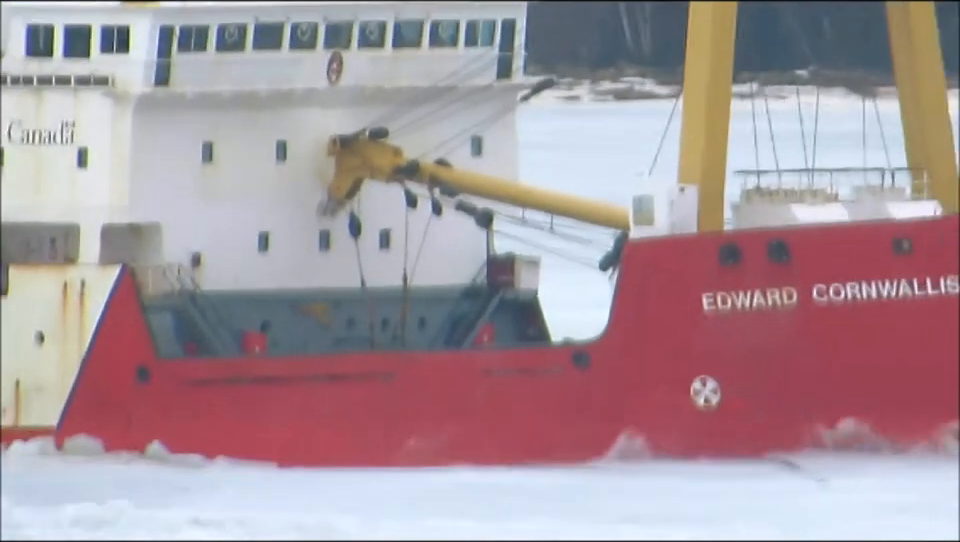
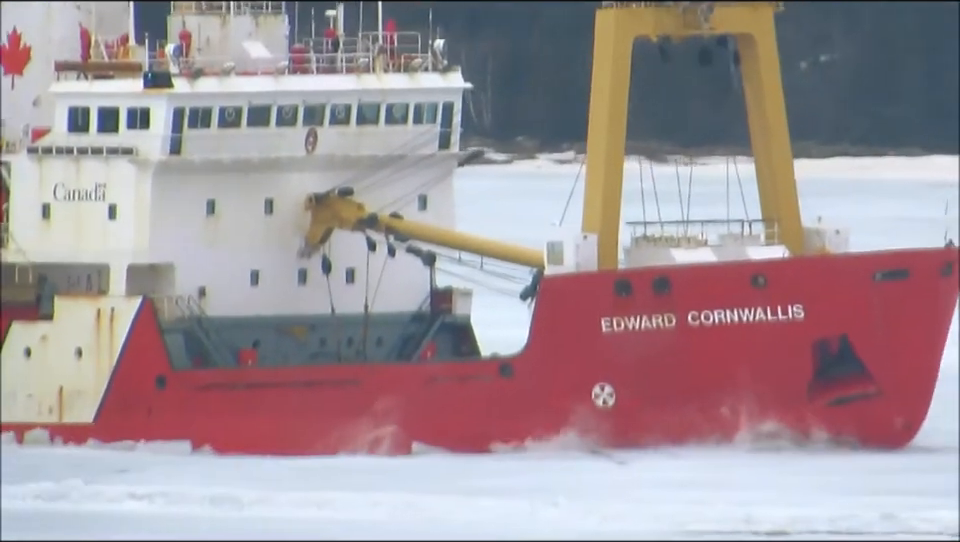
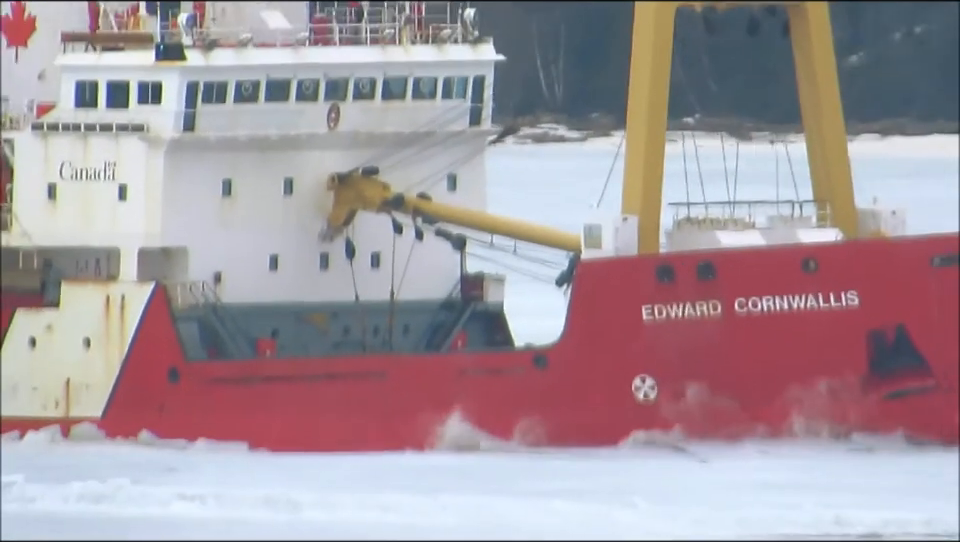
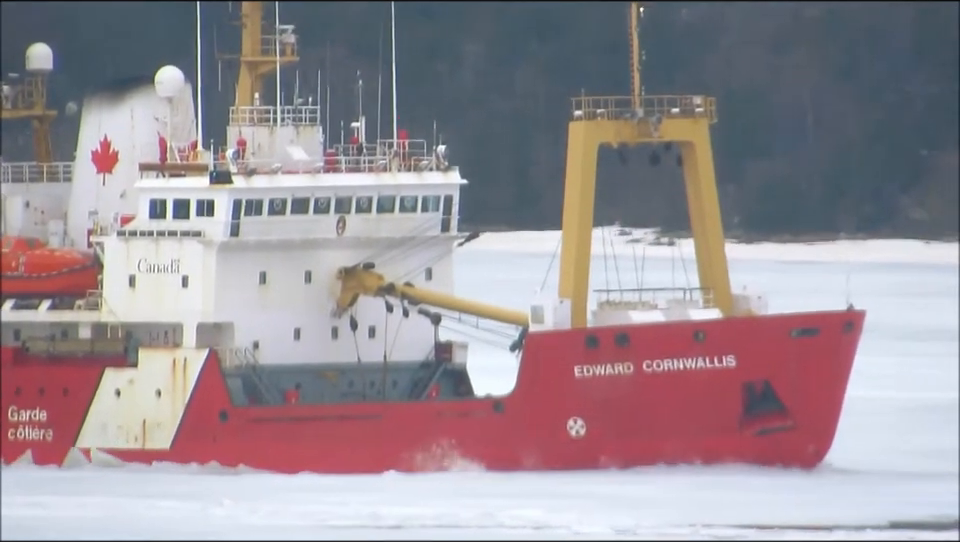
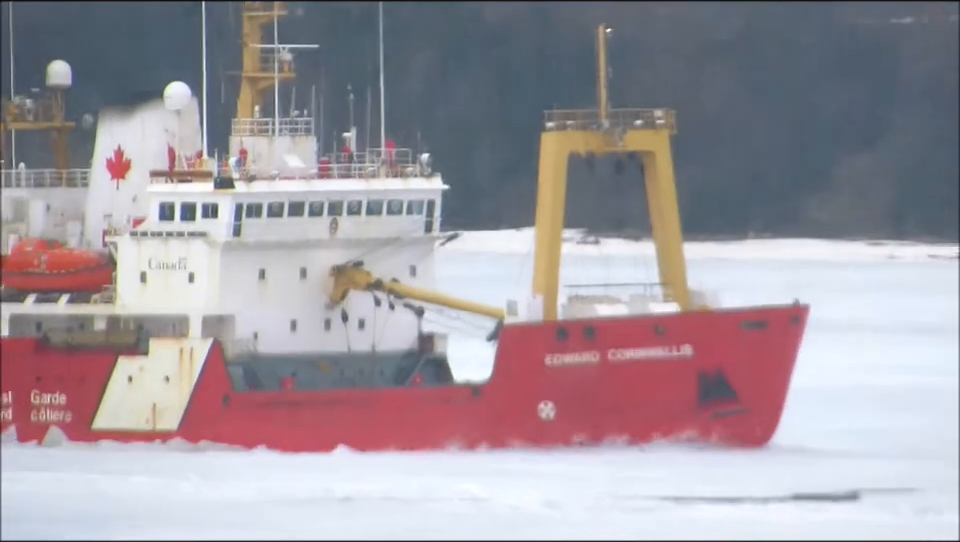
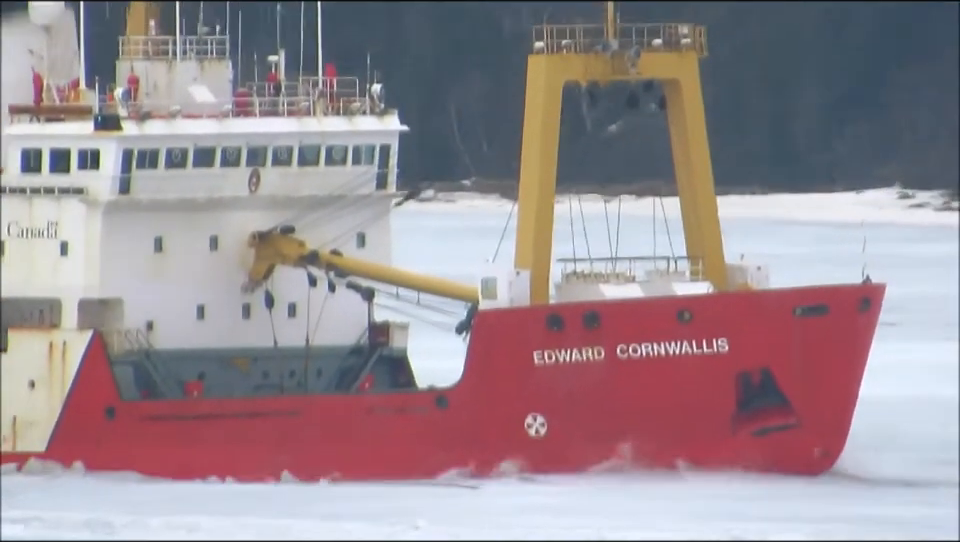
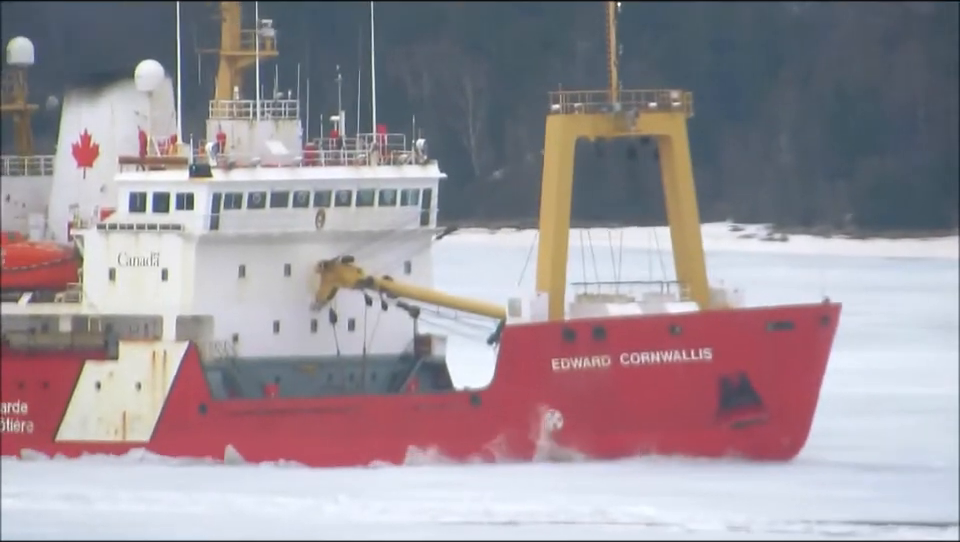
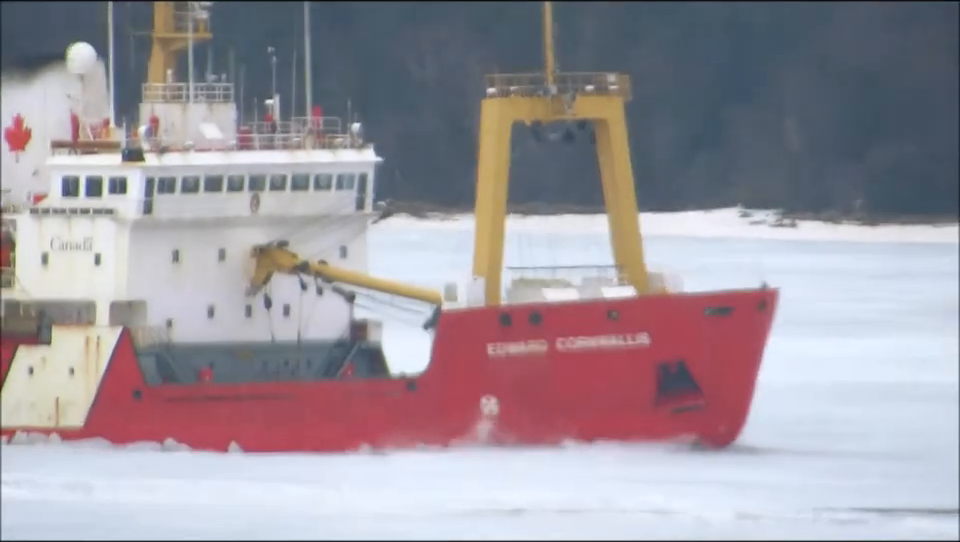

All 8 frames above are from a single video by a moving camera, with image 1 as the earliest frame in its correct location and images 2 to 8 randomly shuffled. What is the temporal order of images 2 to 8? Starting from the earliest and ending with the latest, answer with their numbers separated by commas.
3, 2, 6, 8, 7, 4, 5
